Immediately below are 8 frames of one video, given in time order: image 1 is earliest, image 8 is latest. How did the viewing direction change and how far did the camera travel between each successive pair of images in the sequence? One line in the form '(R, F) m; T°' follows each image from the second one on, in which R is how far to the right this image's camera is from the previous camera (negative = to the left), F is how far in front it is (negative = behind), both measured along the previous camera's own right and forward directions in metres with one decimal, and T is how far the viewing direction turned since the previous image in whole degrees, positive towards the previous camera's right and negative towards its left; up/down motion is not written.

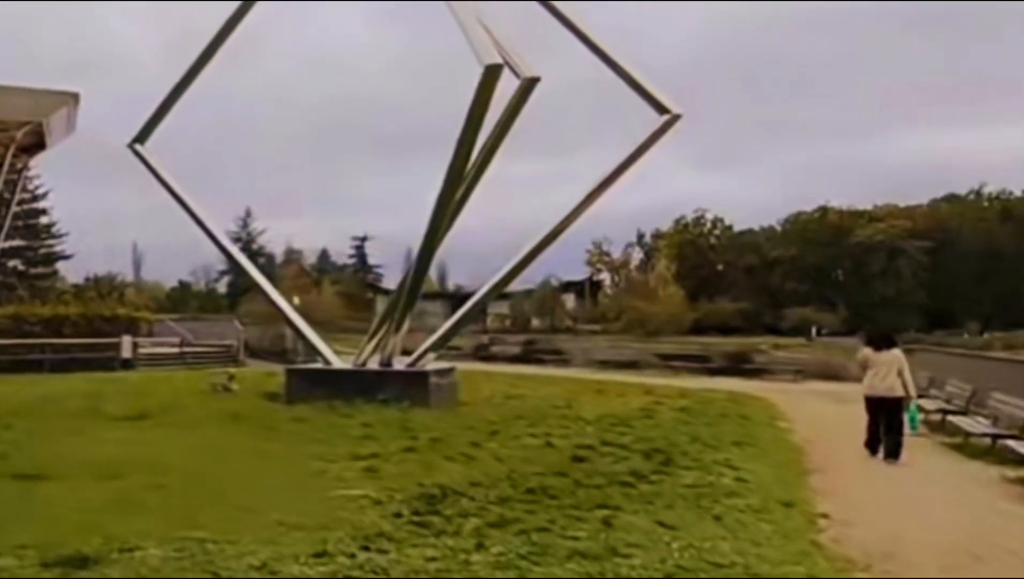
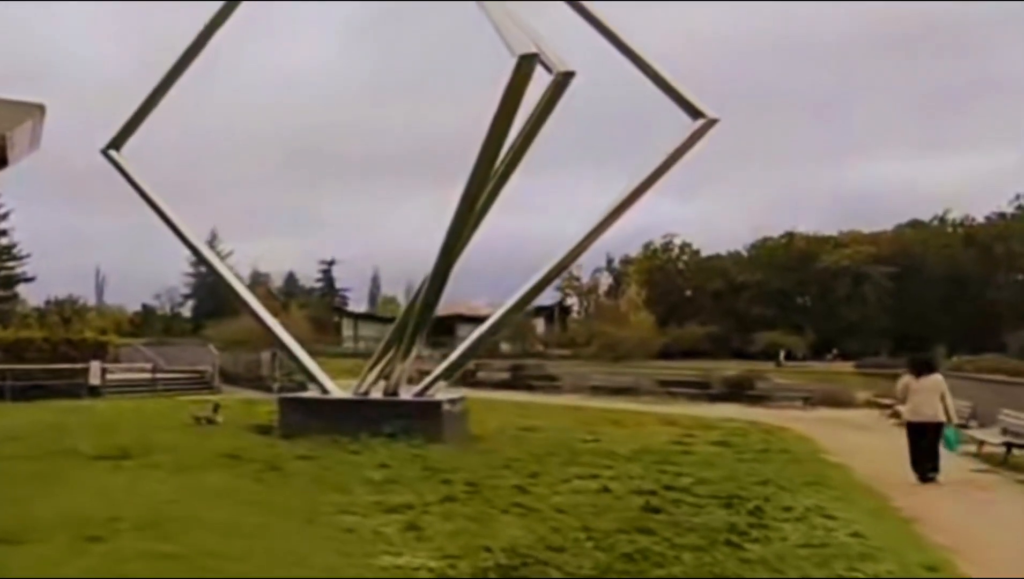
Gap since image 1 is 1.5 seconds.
(-0.5, +1.0) m; +2°
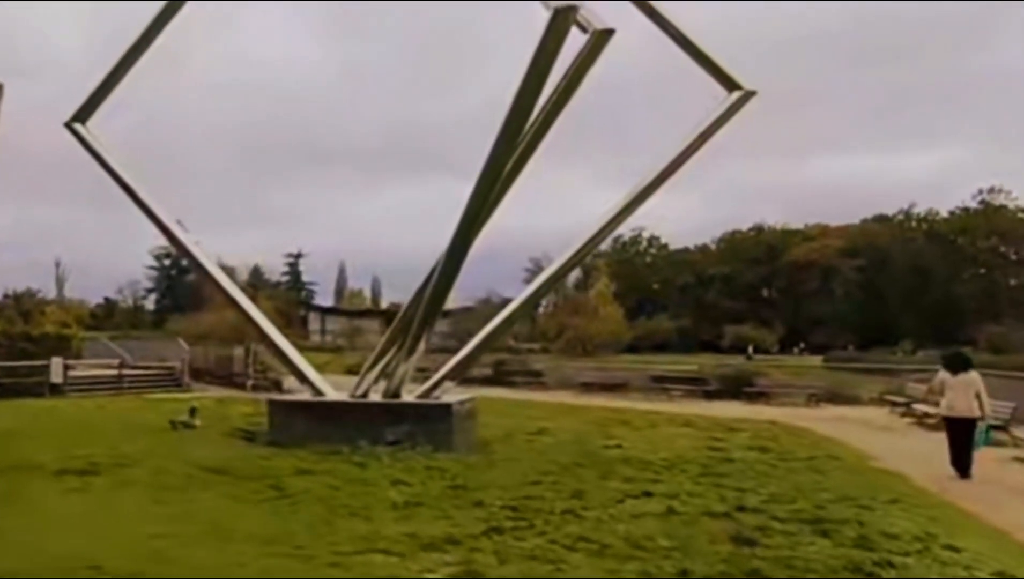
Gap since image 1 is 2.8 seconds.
(-0.4, +0.9) m; +2°
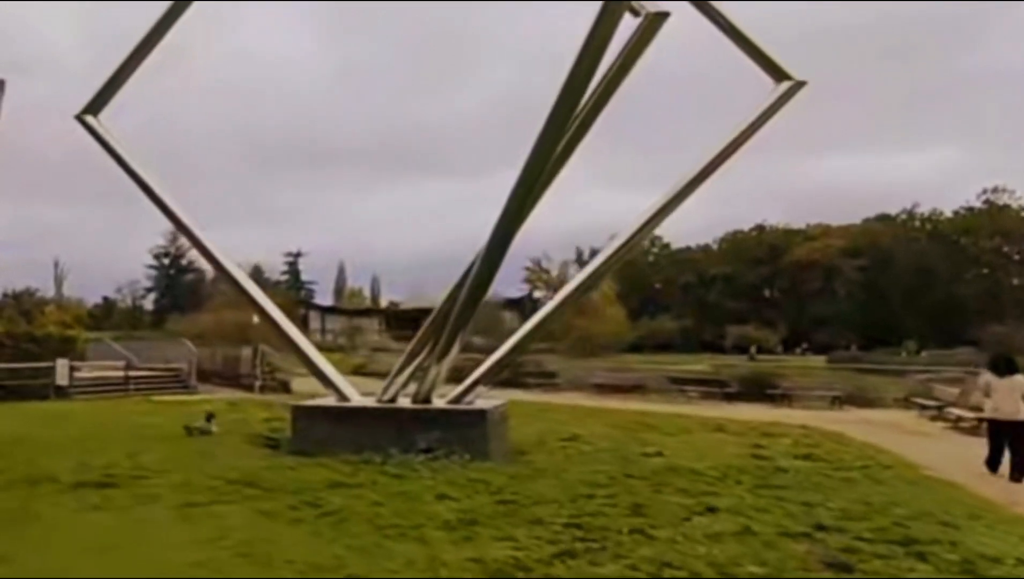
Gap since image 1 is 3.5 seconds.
(-0.3, +0.4) m; 0°
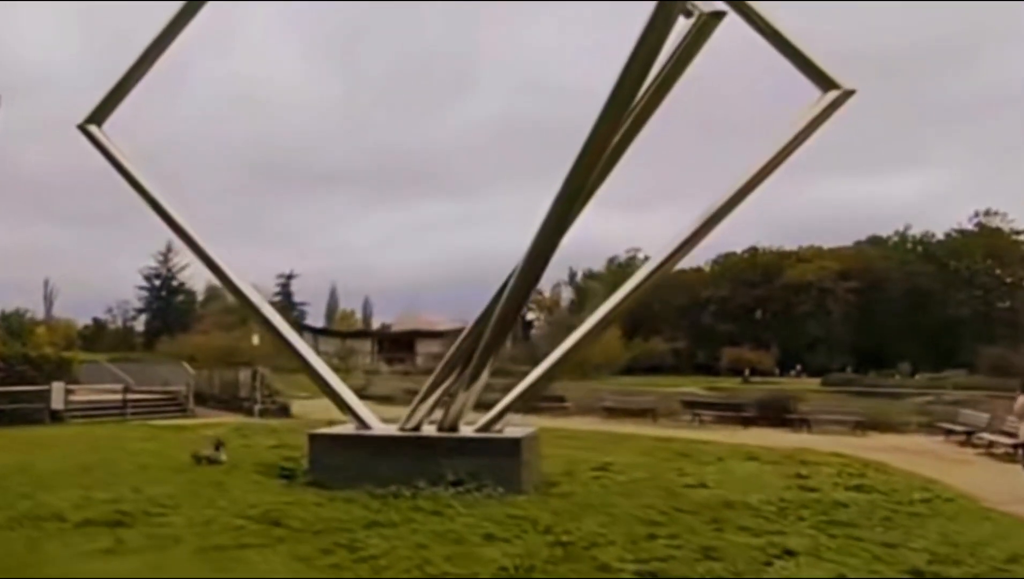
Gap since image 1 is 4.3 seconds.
(-0.3, +0.5) m; 0°
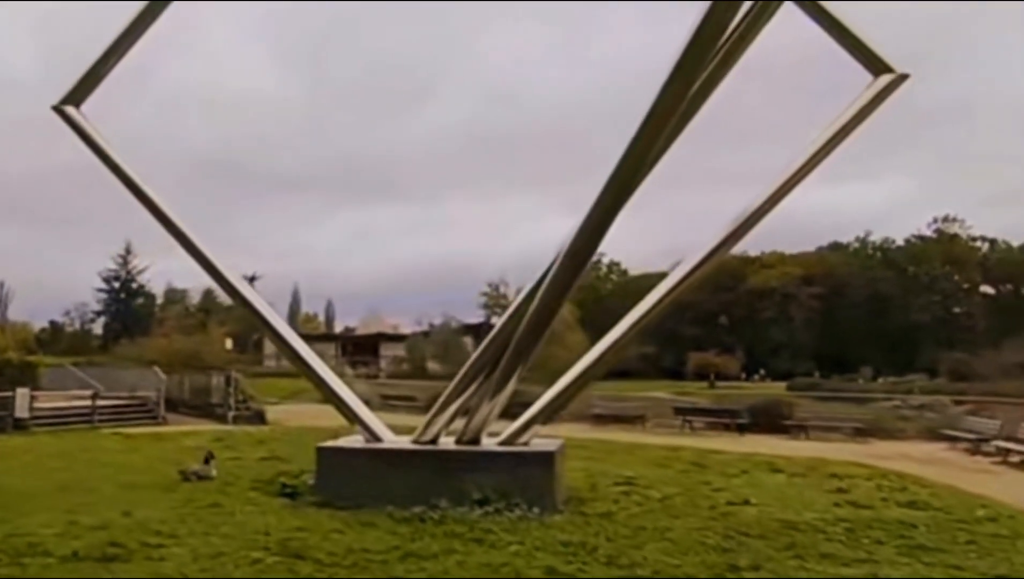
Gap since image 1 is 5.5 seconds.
(-0.4, +0.7) m; +2°
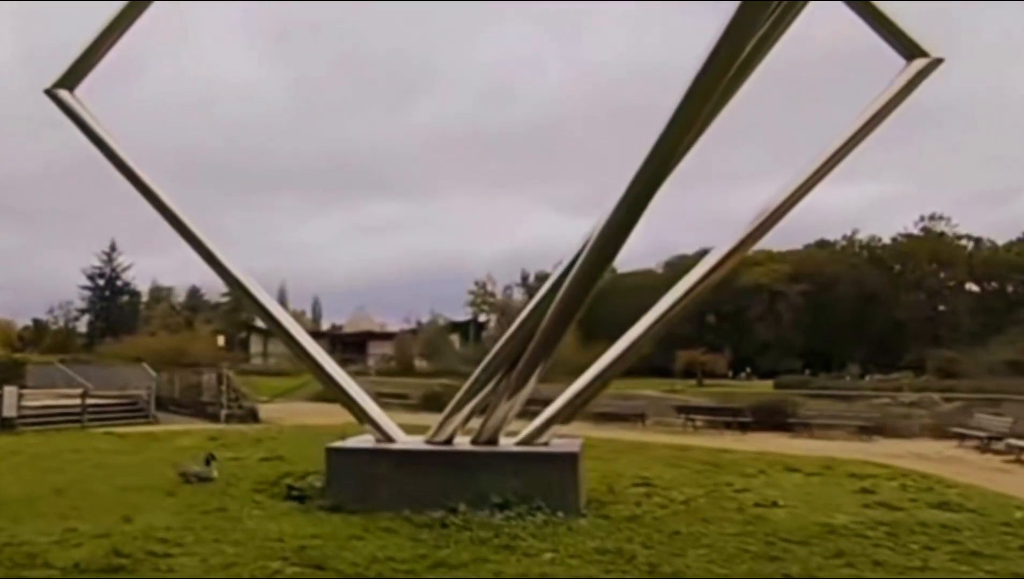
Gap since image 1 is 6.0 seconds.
(-0.2, +0.3) m; +1°
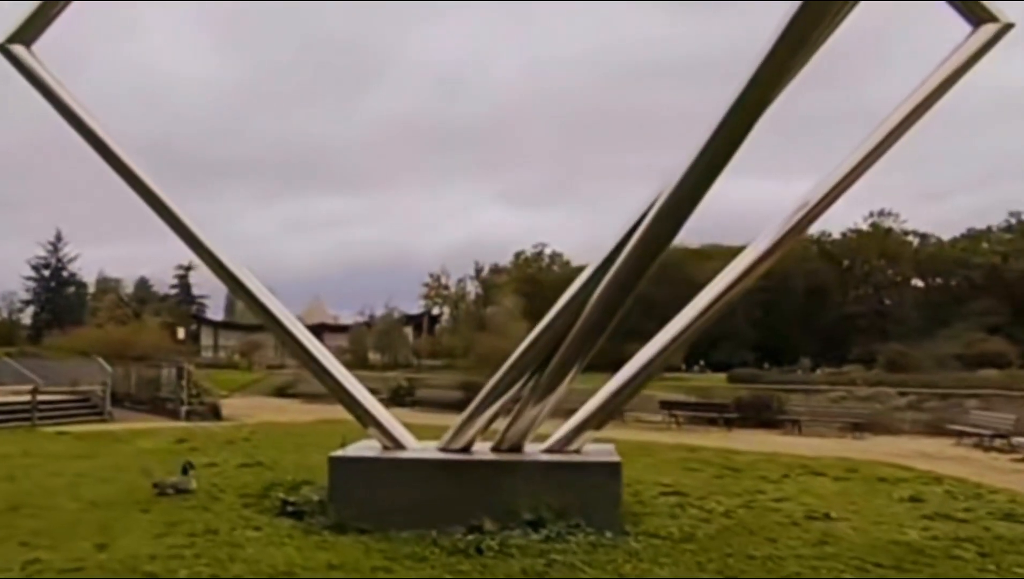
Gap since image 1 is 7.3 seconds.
(-0.4, +0.8) m; +3°
